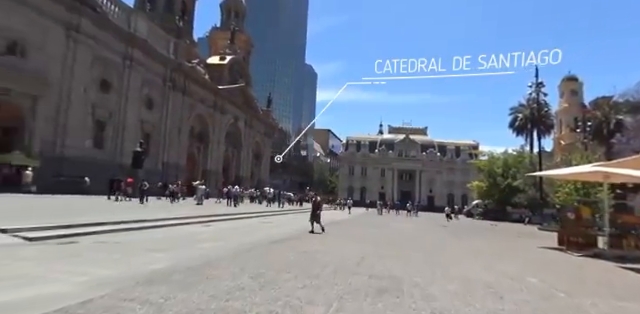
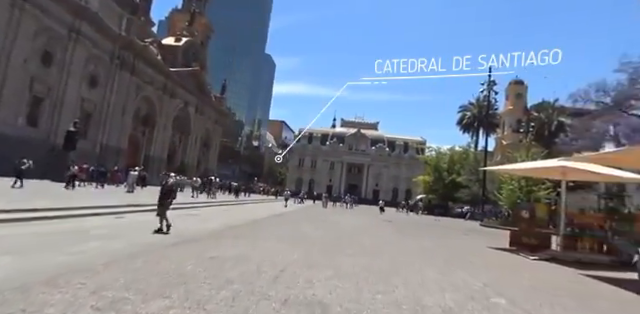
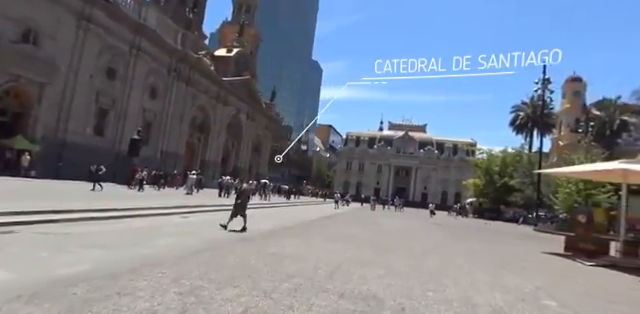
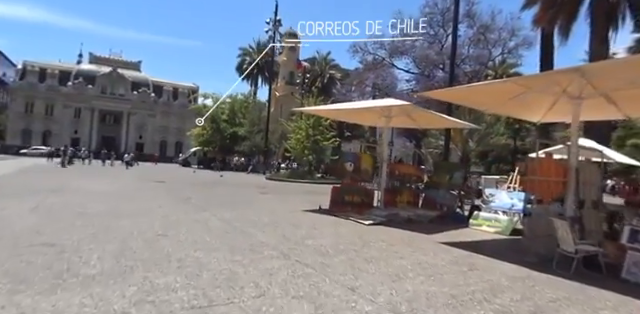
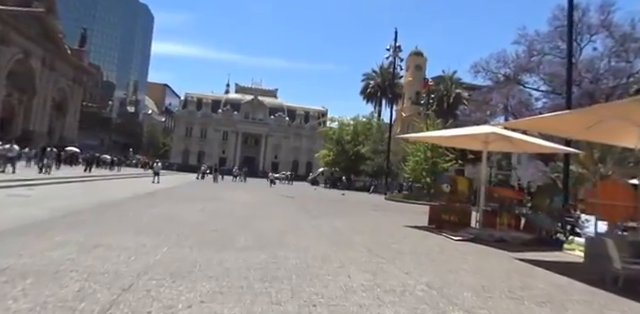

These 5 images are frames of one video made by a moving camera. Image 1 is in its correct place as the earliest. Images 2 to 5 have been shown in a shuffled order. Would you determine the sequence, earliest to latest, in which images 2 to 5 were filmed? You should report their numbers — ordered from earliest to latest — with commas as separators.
3, 2, 5, 4
